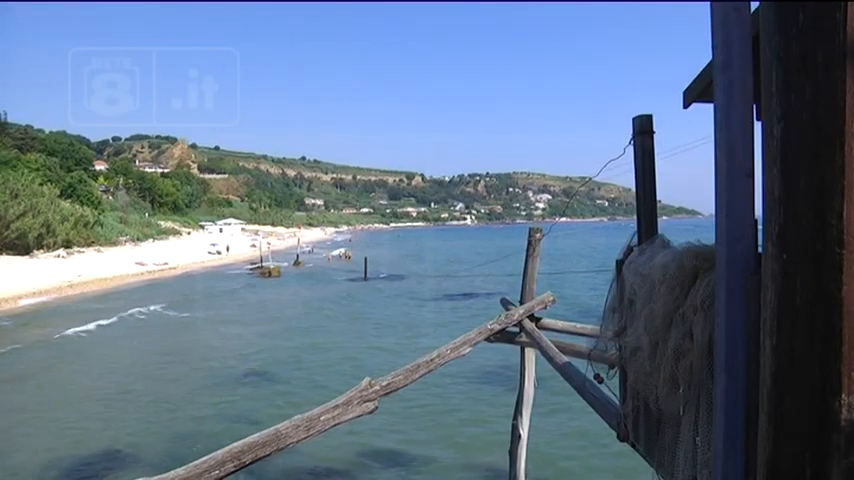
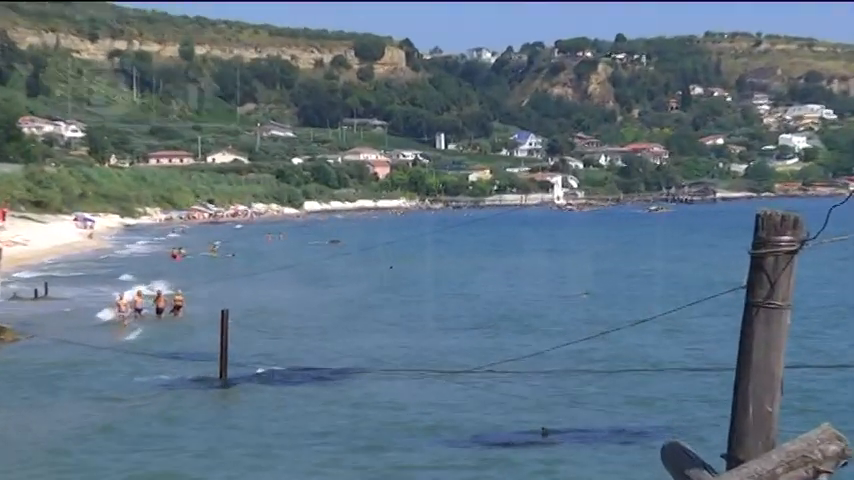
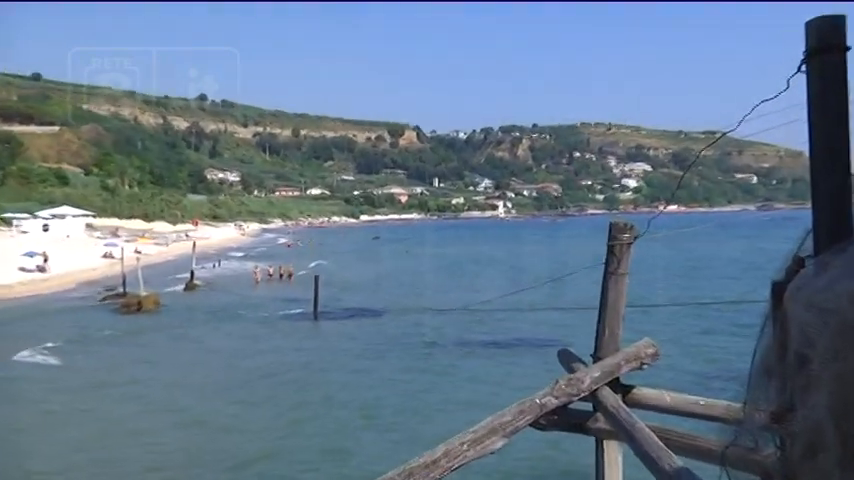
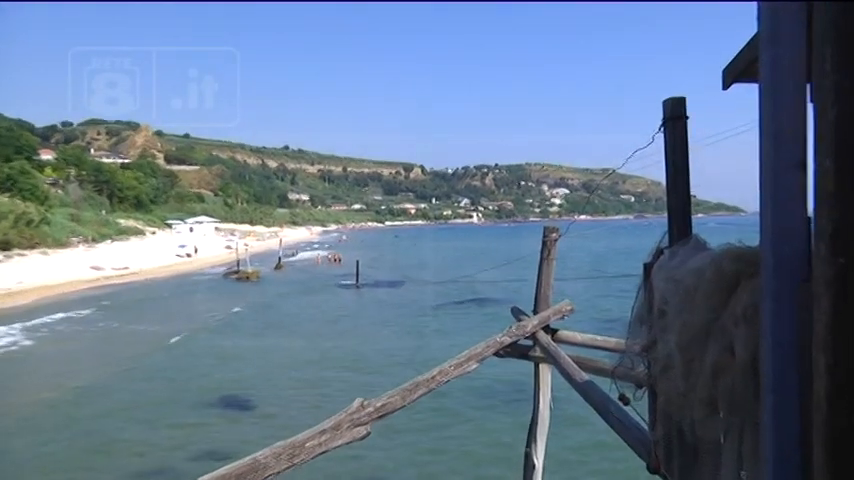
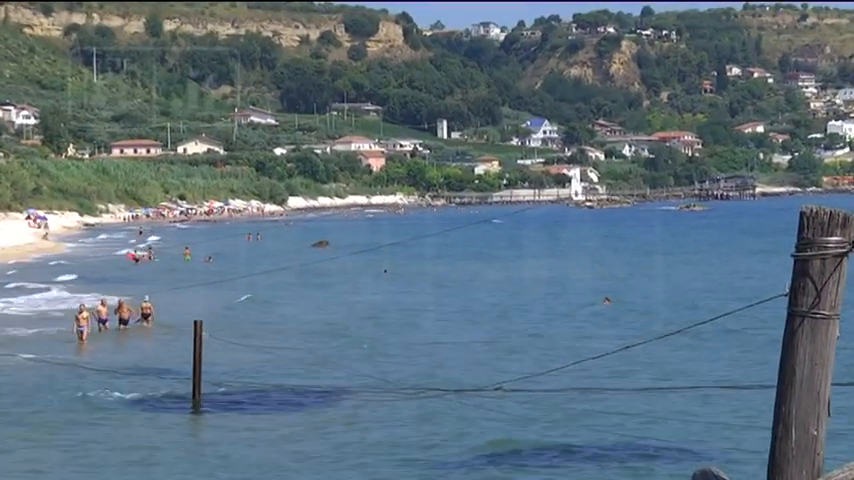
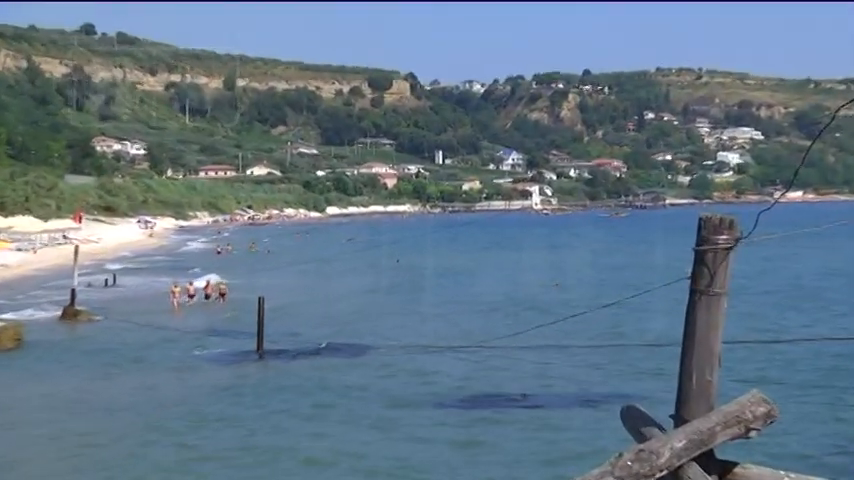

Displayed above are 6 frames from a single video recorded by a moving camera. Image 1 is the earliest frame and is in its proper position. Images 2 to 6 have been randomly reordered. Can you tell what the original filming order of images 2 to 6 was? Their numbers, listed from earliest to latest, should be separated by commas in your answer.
4, 3, 6, 2, 5
